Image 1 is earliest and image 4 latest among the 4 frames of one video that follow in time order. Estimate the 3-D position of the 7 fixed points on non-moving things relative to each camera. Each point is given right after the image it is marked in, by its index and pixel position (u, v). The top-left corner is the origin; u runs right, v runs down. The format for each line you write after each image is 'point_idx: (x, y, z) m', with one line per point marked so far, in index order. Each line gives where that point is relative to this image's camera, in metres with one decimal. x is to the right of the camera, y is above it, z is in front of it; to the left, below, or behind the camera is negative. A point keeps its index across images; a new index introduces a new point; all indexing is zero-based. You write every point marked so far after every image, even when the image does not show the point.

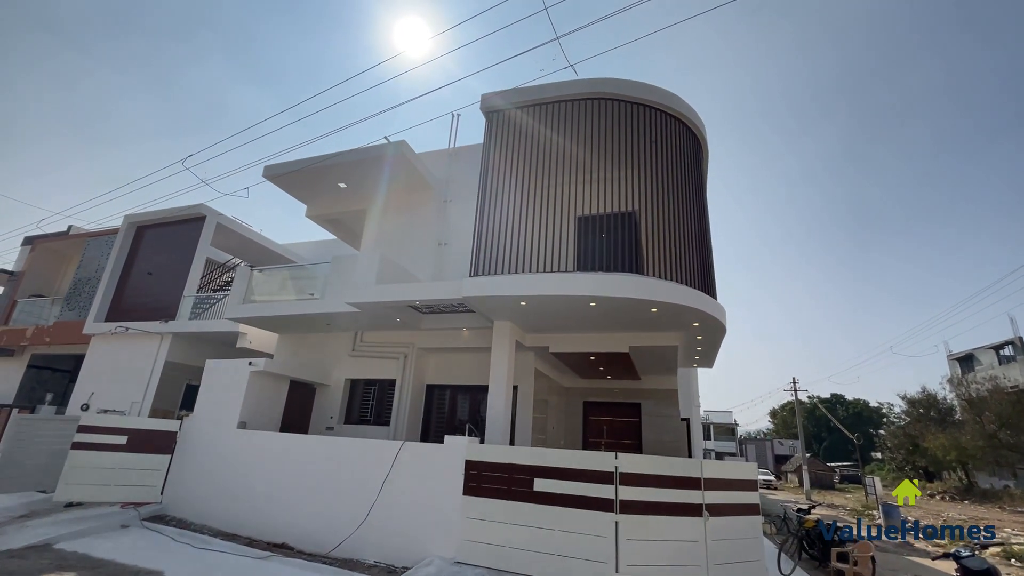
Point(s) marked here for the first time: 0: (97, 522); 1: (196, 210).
0: (-6.5, -3.6, +6.8) m
1: (-9.0, +2.2, +12.6) m
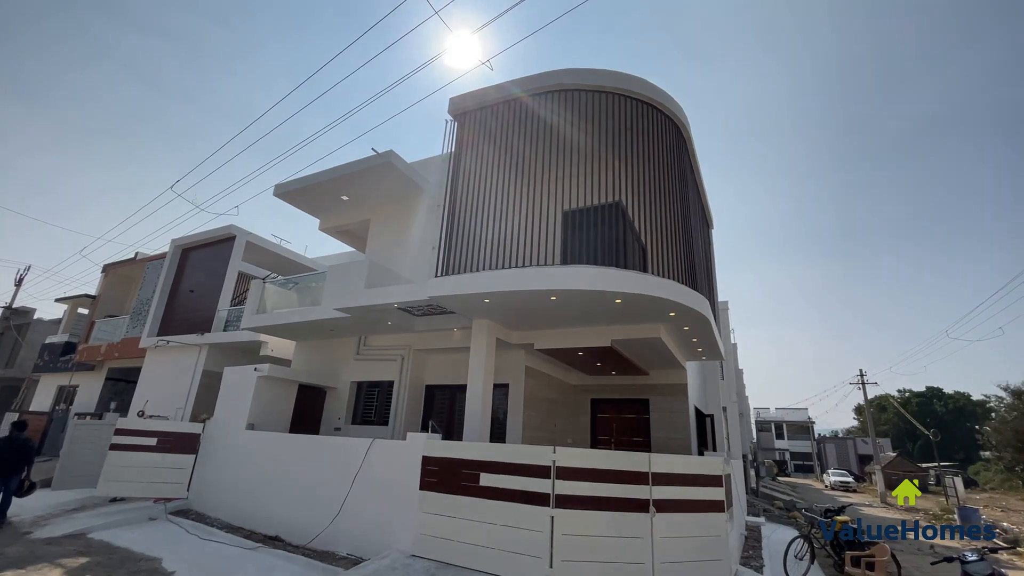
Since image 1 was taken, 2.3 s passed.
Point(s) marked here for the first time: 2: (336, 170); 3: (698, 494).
0: (-6.7, -3.9, +7.6) m
1: (-8.8, +1.8, +13.7) m
2: (-3.8, +2.6, +9.7) m
3: (+2.0, -2.2, +4.8) m
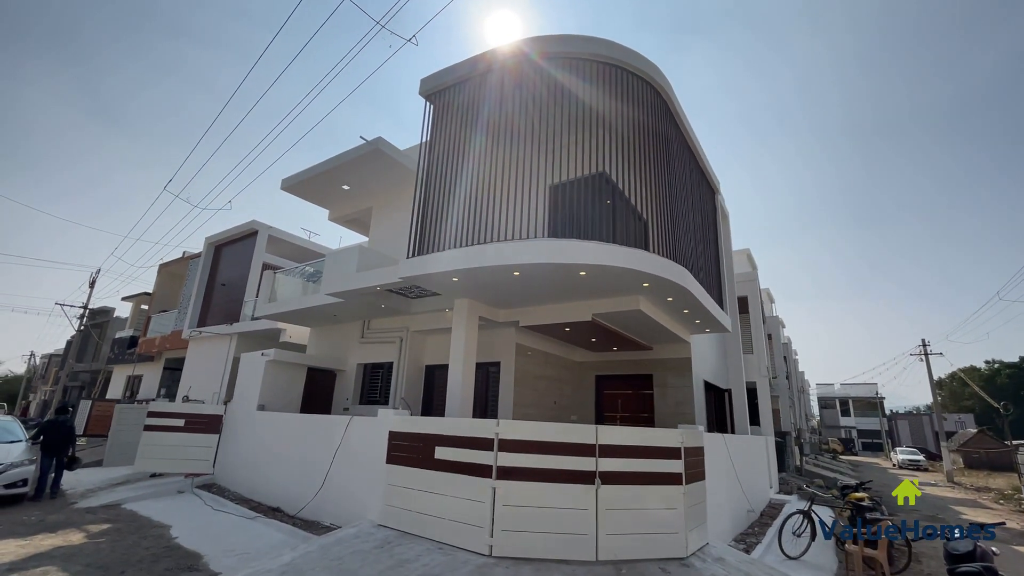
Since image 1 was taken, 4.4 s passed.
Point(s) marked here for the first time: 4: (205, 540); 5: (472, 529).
0: (-6.7, -3.8, +8.4) m
1: (-8.5, +2.1, +14.4) m
2: (-4.0, +2.9, +9.9) m
3: (+1.5, -1.9, +4.6) m
4: (-3.9, -3.2, +5.6) m
5: (-0.4, -2.5, +4.6) m
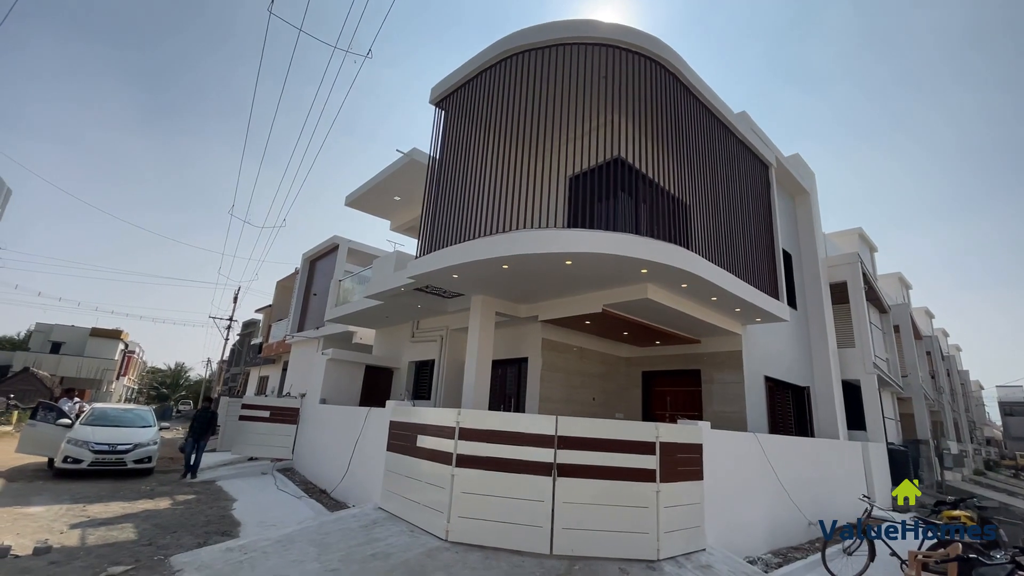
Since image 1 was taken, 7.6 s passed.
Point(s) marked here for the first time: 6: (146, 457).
0: (-5.9, -4.1, +9.9) m
1: (-6.6, +1.7, +16.2) m
2: (-3.3, +2.8, +10.8) m
3: (+1.1, -1.7, +4.4) m
4: (-3.9, -3.3, +6.5) m
5: (-0.7, -2.4, +4.7) m
6: (-7.6, -3.5, +9.2) m
